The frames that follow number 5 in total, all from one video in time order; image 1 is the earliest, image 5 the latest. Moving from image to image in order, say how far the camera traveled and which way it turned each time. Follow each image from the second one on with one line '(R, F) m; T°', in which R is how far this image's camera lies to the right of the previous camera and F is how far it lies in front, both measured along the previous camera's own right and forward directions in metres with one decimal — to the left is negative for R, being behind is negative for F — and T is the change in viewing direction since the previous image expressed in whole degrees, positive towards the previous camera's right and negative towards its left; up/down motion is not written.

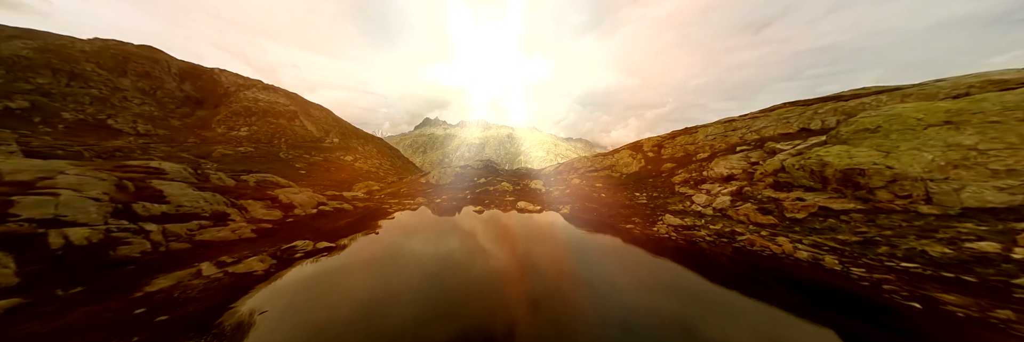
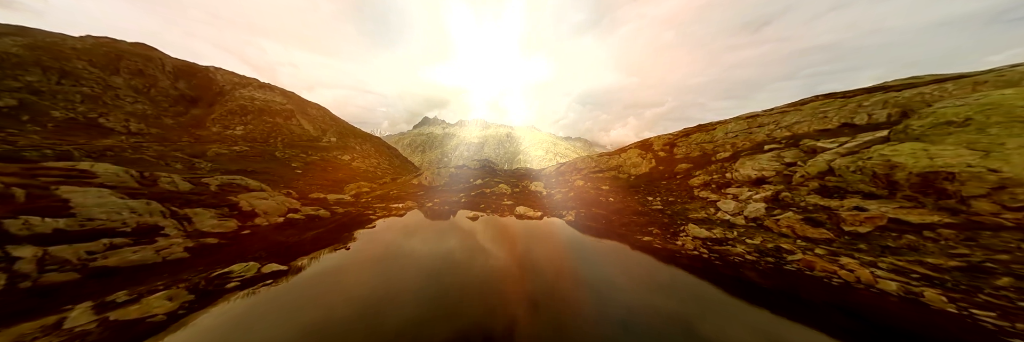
(0.0, +0.9) m; 0°
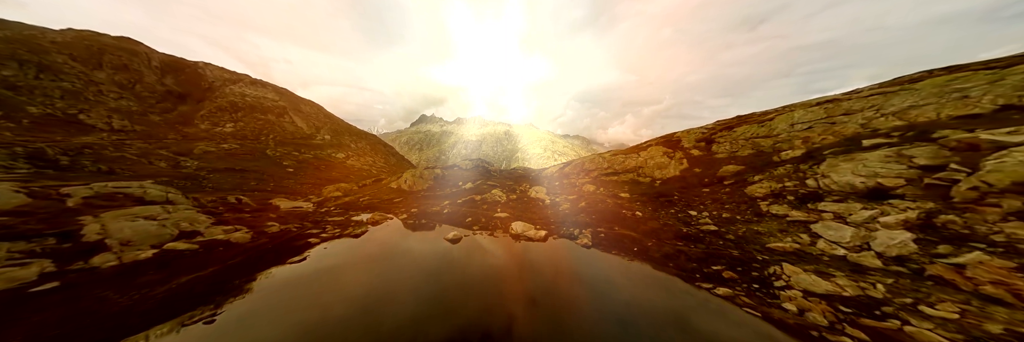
(+0.1, +2.0) m; +1°
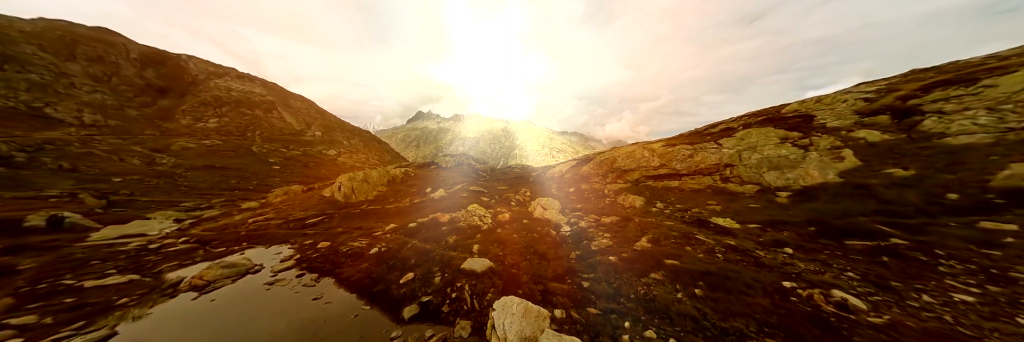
(+0.2, +3.9) m; +1°
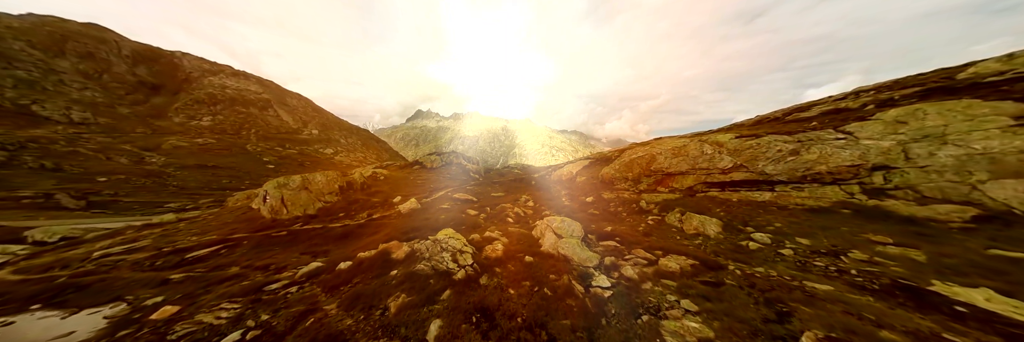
(+0.1, +2.1) m; 0°
